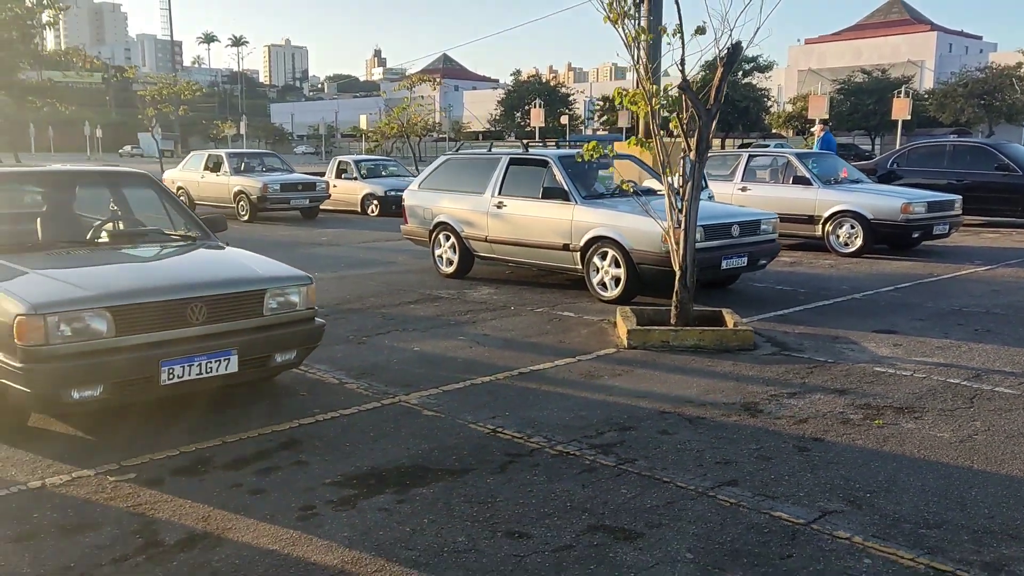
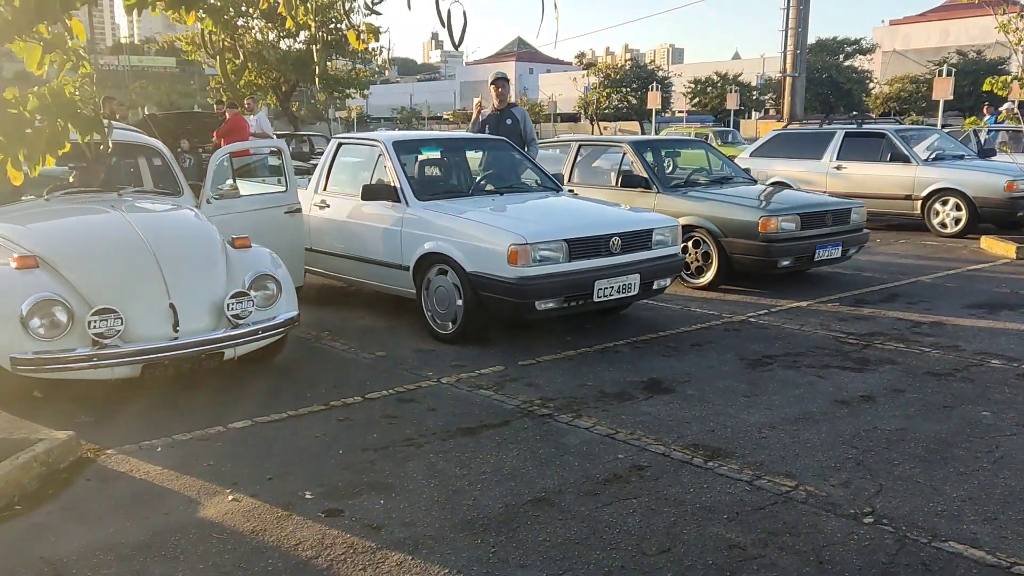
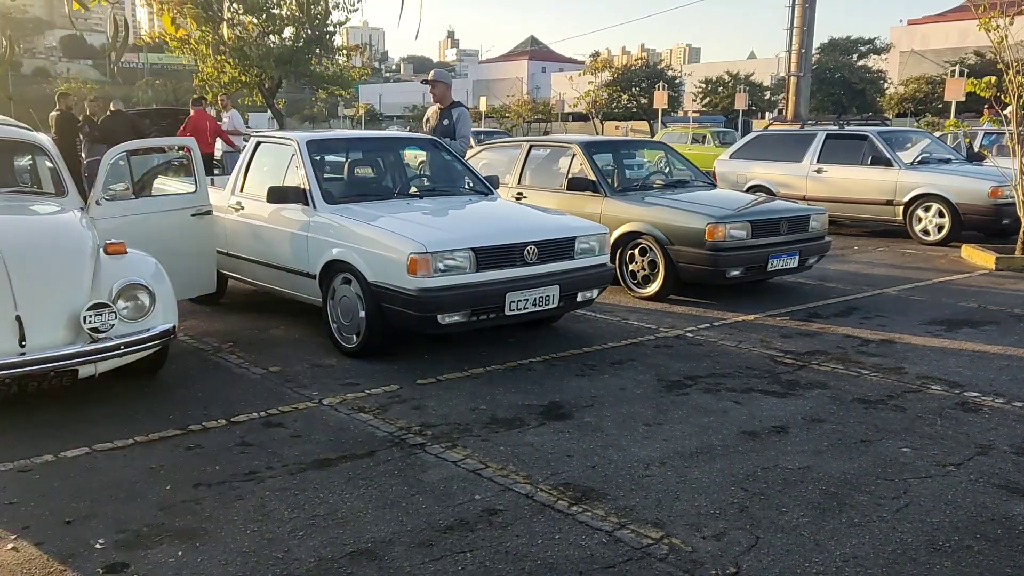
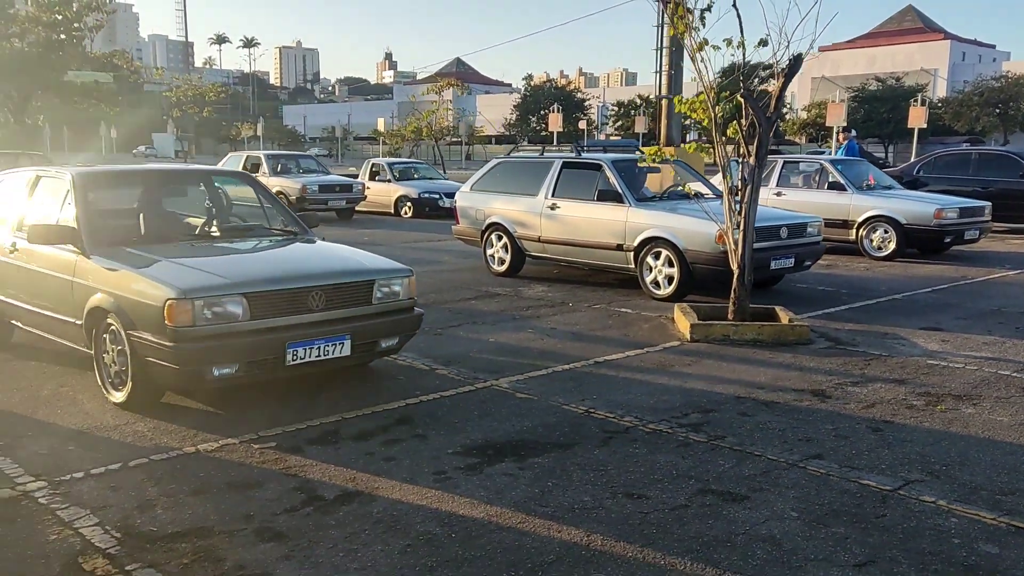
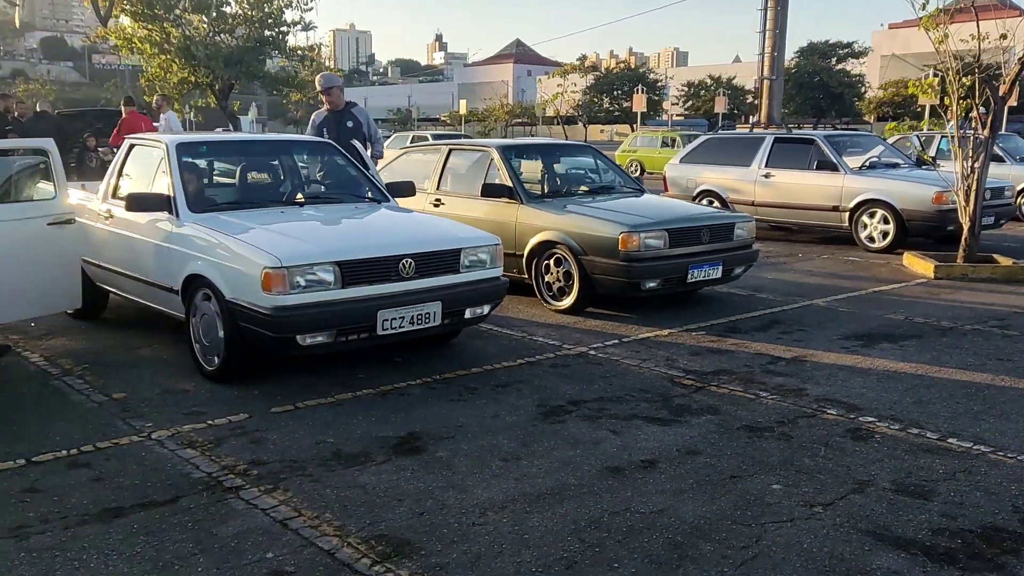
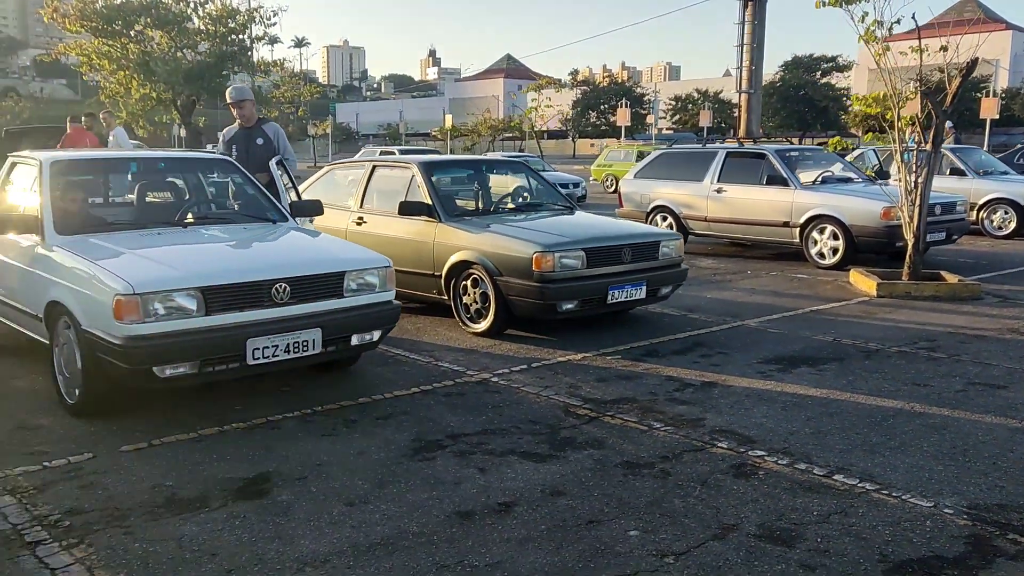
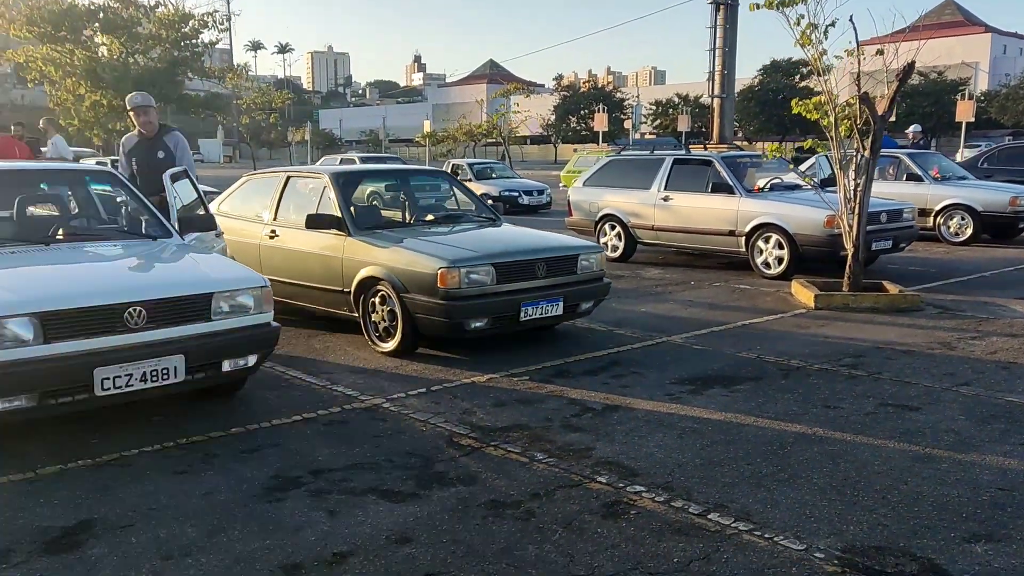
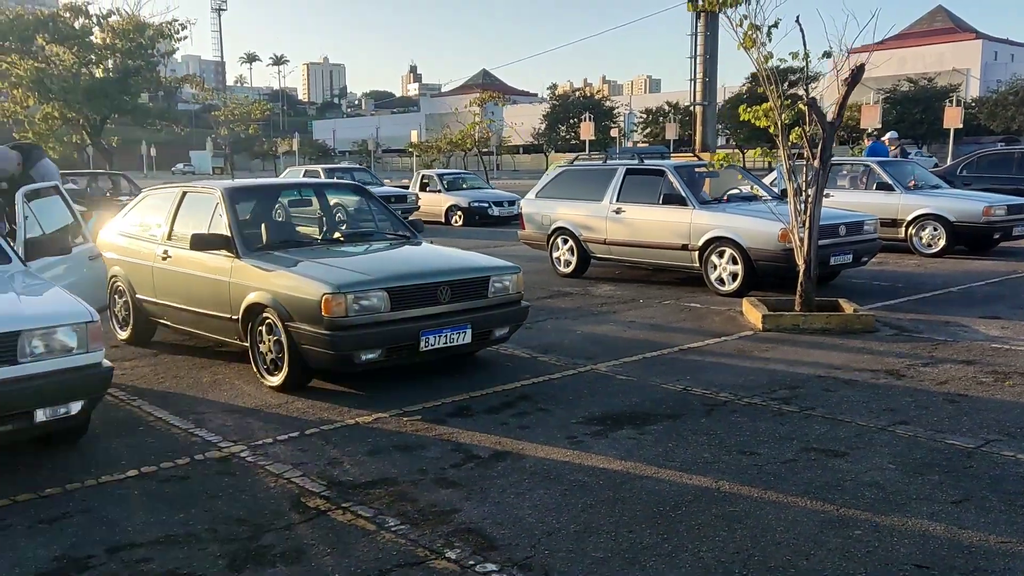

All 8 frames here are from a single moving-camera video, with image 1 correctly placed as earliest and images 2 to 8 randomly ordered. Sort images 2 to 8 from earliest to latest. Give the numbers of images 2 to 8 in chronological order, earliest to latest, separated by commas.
4, 8, 7, 6, 5, 3, 2
